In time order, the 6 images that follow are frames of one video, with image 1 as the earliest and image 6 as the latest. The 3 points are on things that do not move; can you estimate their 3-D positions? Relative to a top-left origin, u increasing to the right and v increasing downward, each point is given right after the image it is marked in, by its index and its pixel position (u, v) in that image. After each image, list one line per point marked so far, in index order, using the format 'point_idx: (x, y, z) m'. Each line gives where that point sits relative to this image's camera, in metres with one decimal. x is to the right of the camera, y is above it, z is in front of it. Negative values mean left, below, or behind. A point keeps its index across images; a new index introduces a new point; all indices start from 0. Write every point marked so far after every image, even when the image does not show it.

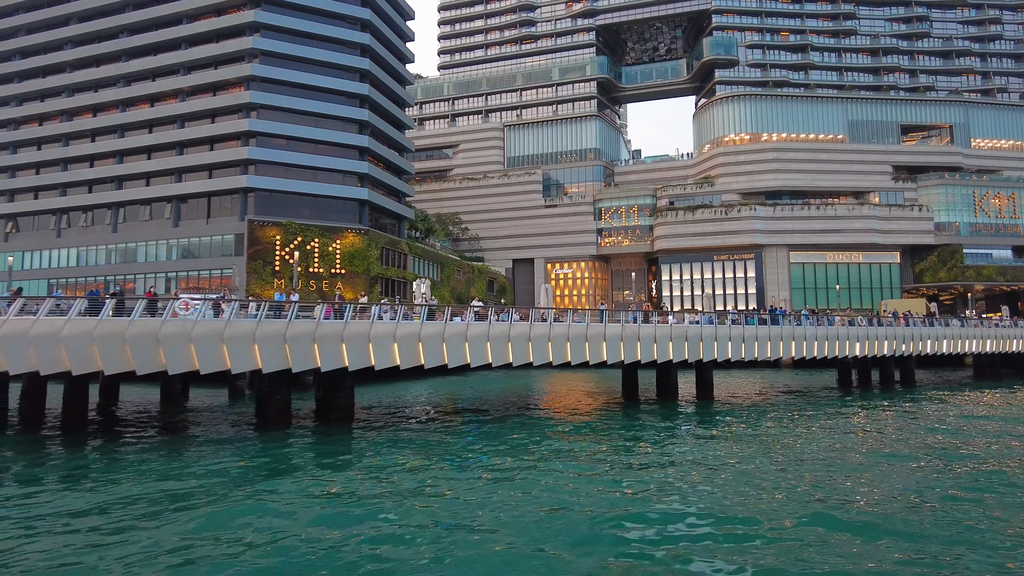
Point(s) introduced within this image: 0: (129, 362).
0: (-10.6, -2.0, +17.7) m
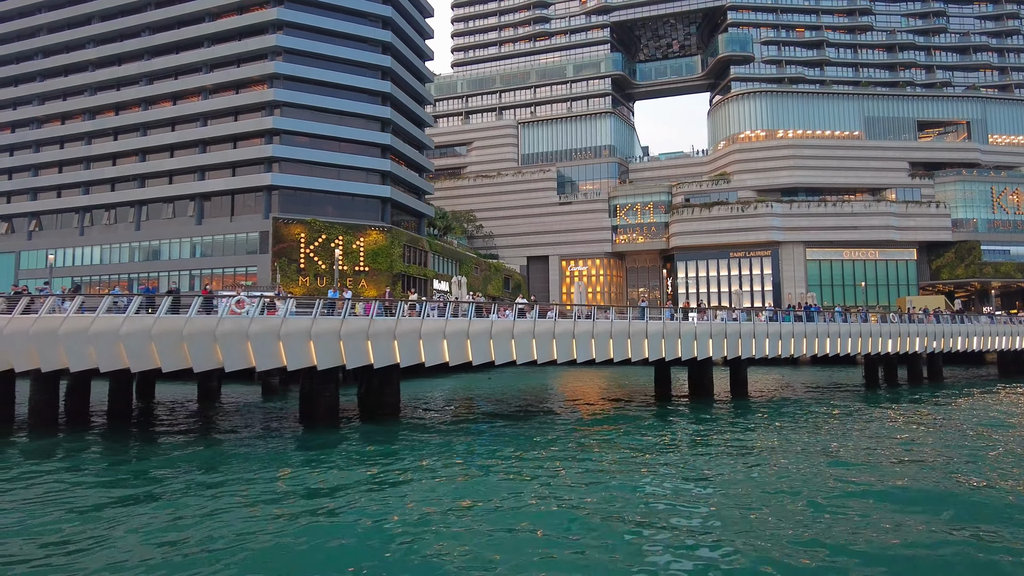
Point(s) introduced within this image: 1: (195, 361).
0: (-9.0, -2.0, +17.8) m
1: (-8.7, -2.0, +17.7) m
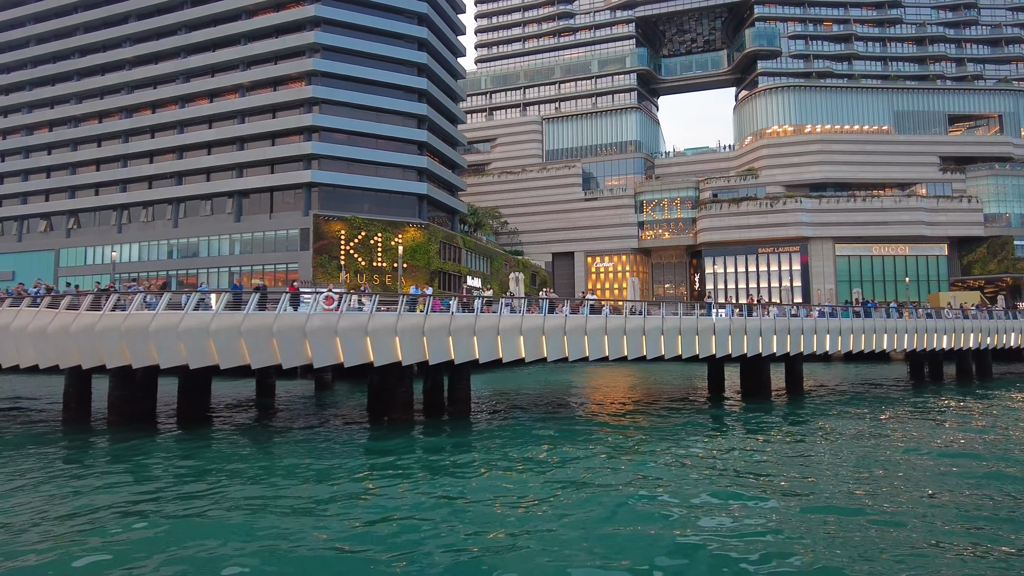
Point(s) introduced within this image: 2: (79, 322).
0: (-6.6, -1.9, +17.9) m
1: (-6.3, -1.9, +17.8) m
2: (-12.3, -1.0, +18.1) m
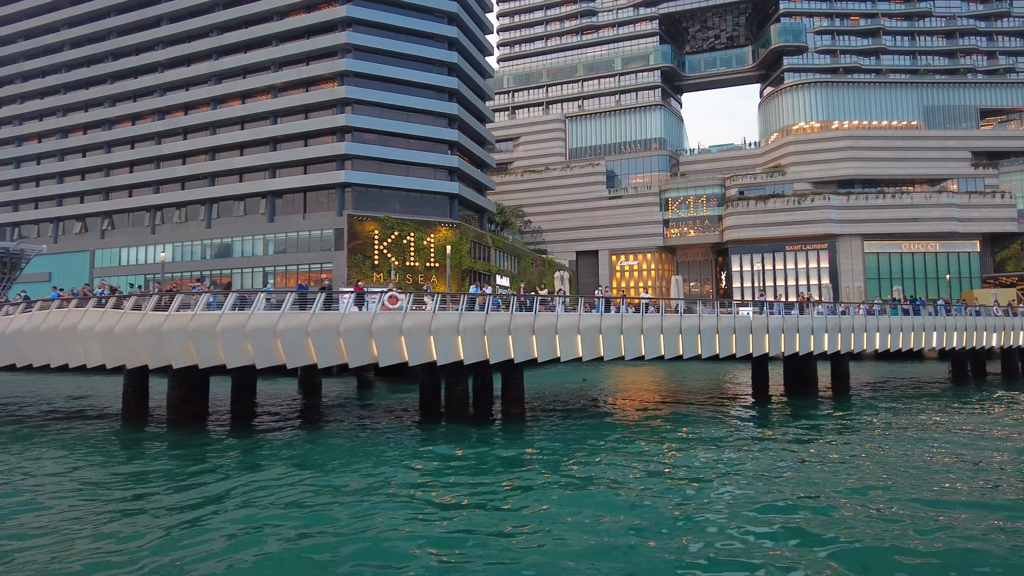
0: (-4.7, -1.9, +17.9) m
1: (-4.5, -1.9, +17.8) m
2: (-10.4, -1.0, +18.3) m
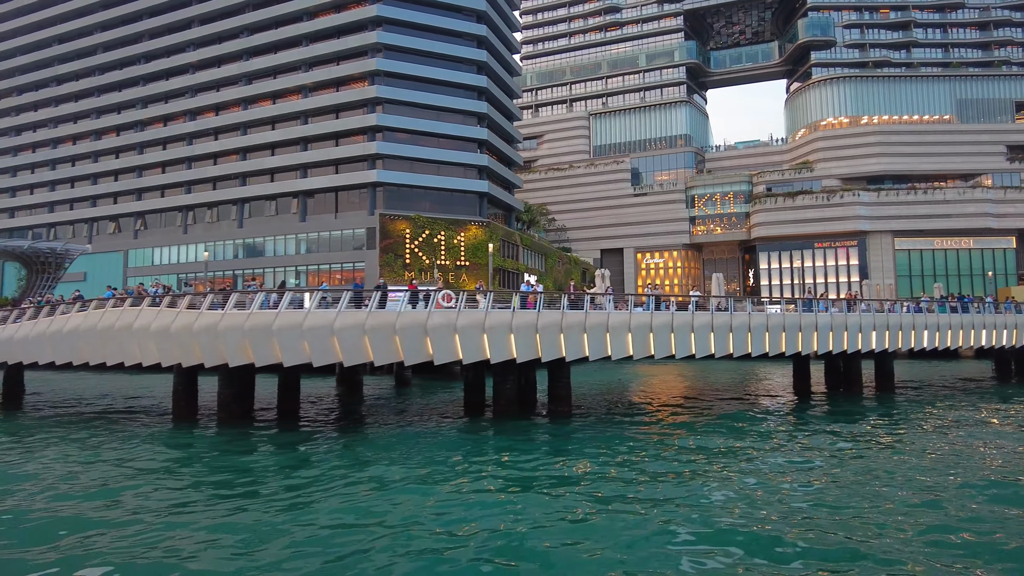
0: (-3.2, -1.8, +17.9) m
1: (-2.9, -1.9, +17.8) m
2: (-8.9, -0.9, +18.4) m
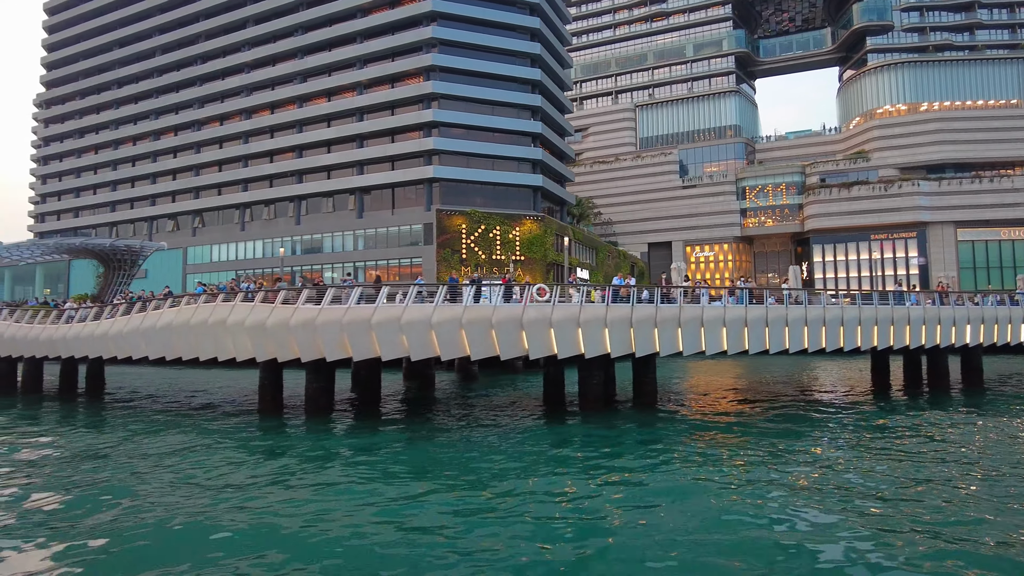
0: (-0.5, -1.7, +17.7) m
1: (-0.3, -1.7, +17.6) m
2: (-6.2, -0.8, +18.5) m
